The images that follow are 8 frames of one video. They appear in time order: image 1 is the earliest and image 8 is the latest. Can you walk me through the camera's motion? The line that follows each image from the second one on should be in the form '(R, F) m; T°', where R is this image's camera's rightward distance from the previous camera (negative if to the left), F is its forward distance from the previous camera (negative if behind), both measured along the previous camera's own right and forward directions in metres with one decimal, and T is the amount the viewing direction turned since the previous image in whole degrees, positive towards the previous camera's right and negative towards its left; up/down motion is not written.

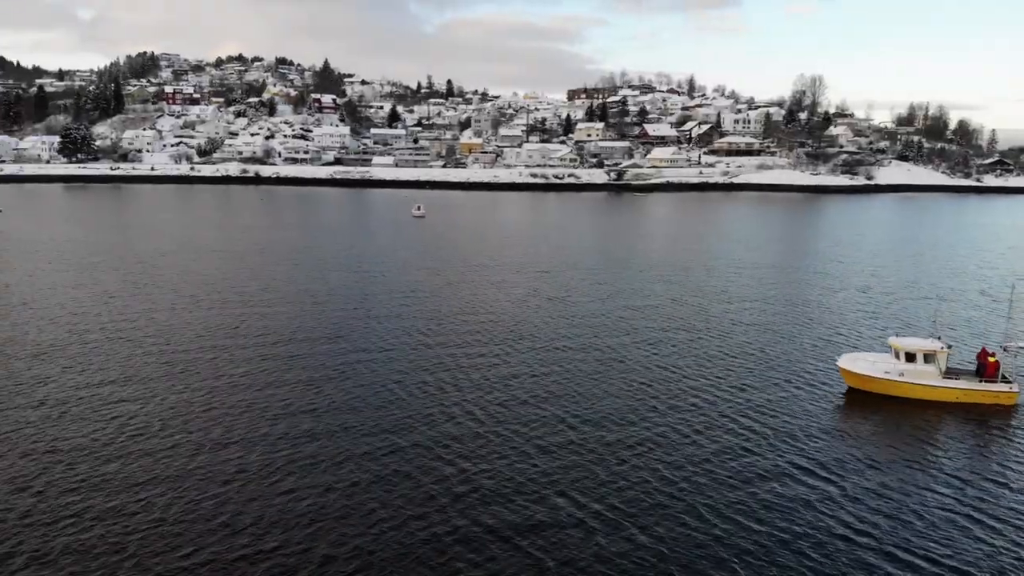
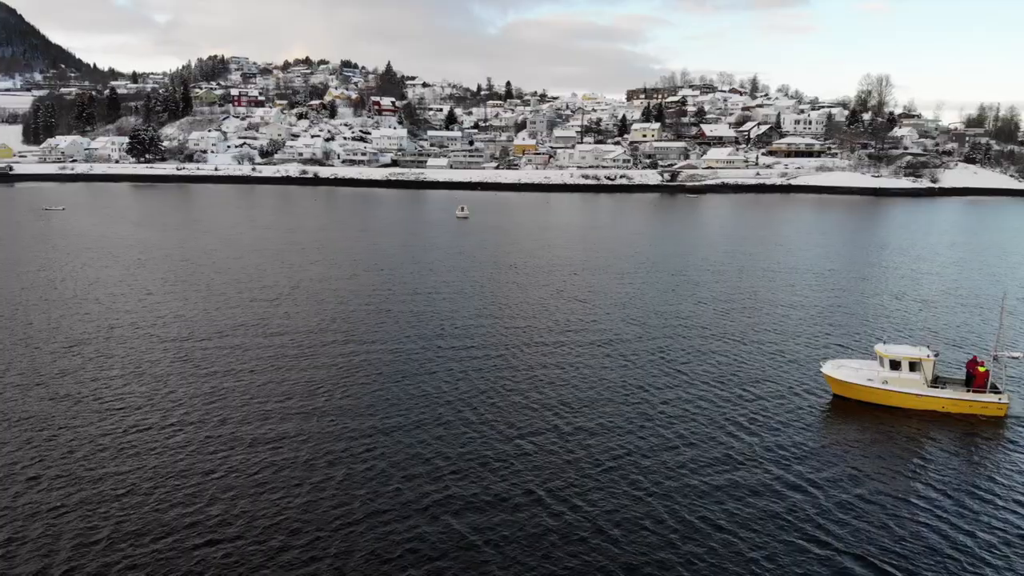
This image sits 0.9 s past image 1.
(+1.3, -0.1) m; -4°
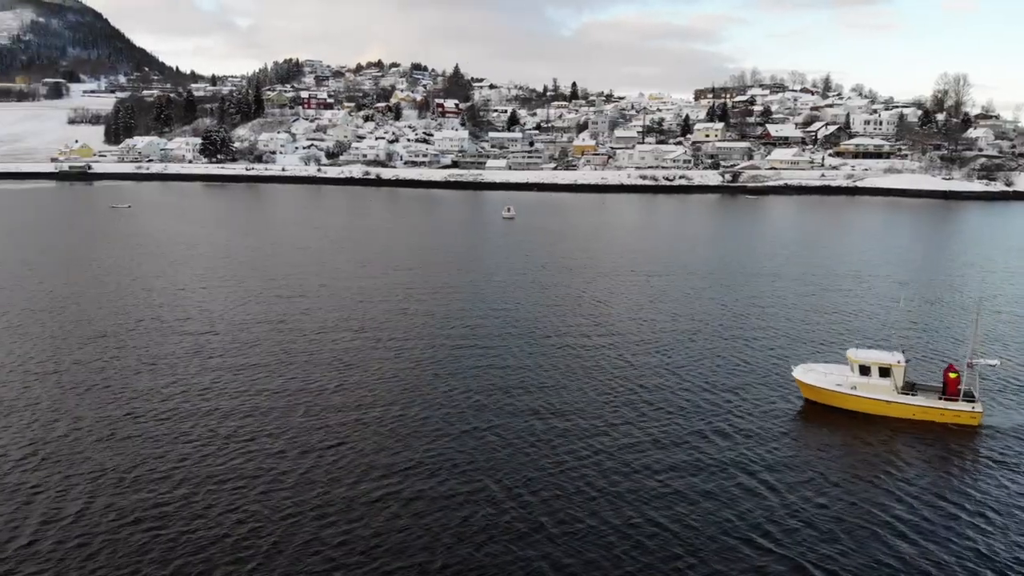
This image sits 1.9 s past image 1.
(+1.6, -0.1) m; -4°
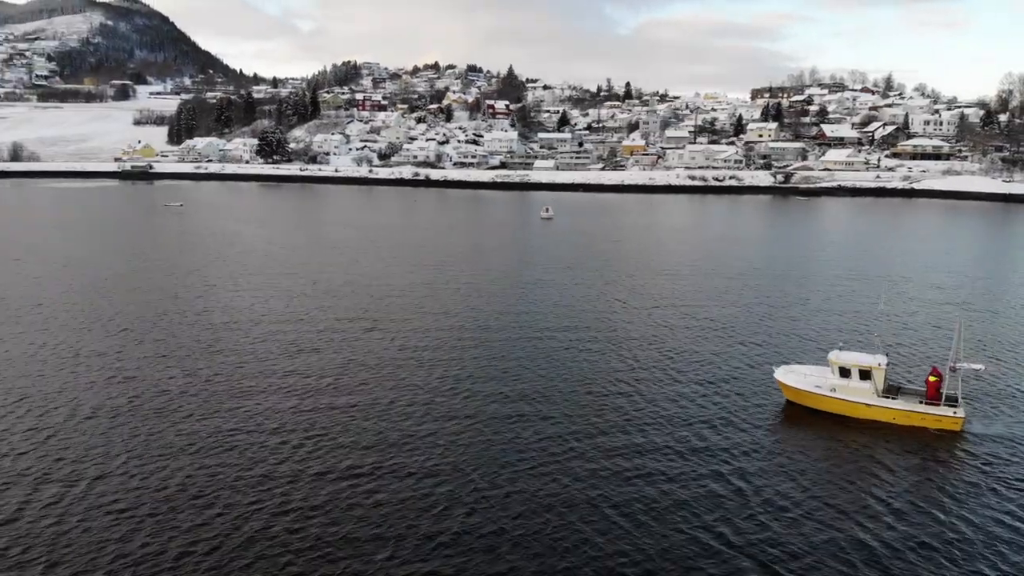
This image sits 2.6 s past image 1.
(+1.2, -0.1) m; -4°
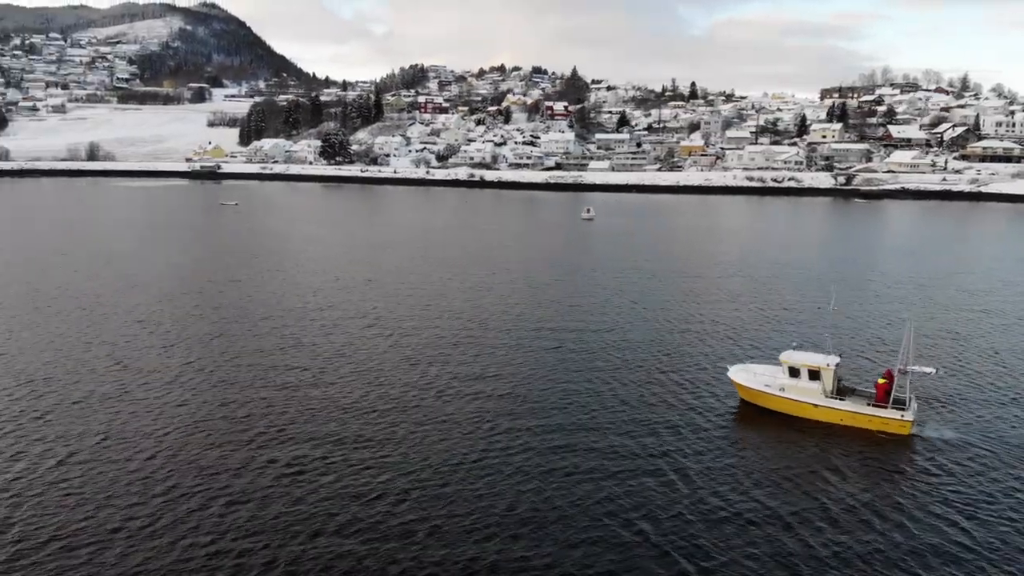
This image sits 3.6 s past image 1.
(+1.8, -0.2) m; -4°
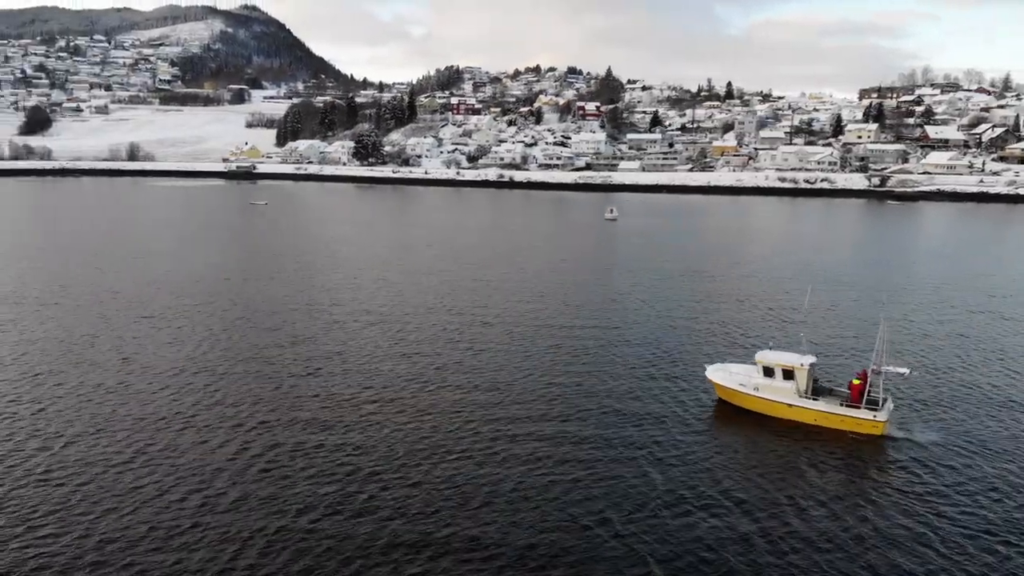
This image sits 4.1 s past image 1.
(+0.9, -0.2) m; -2°
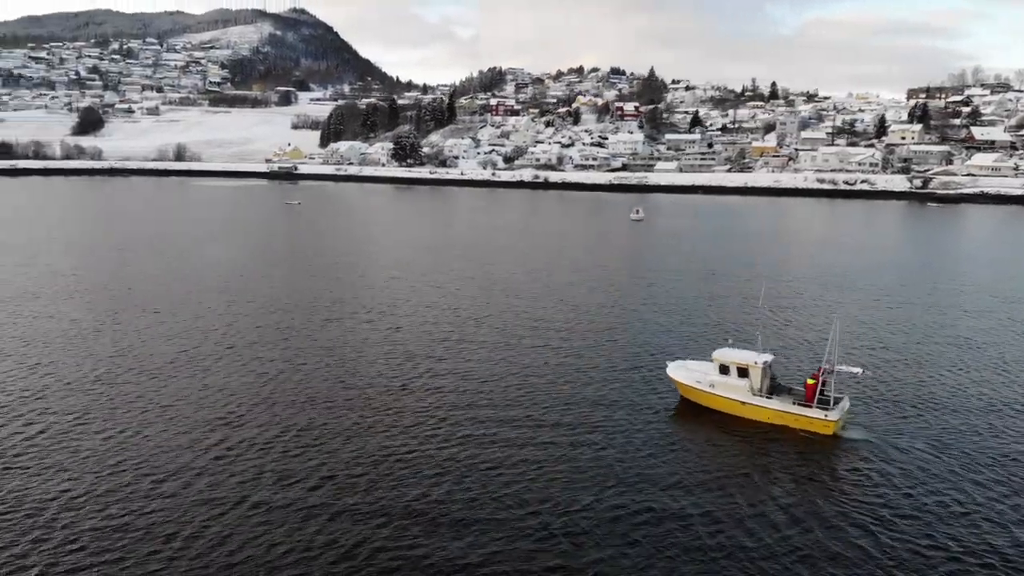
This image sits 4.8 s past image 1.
(+1.3, -0.3) m; -3°
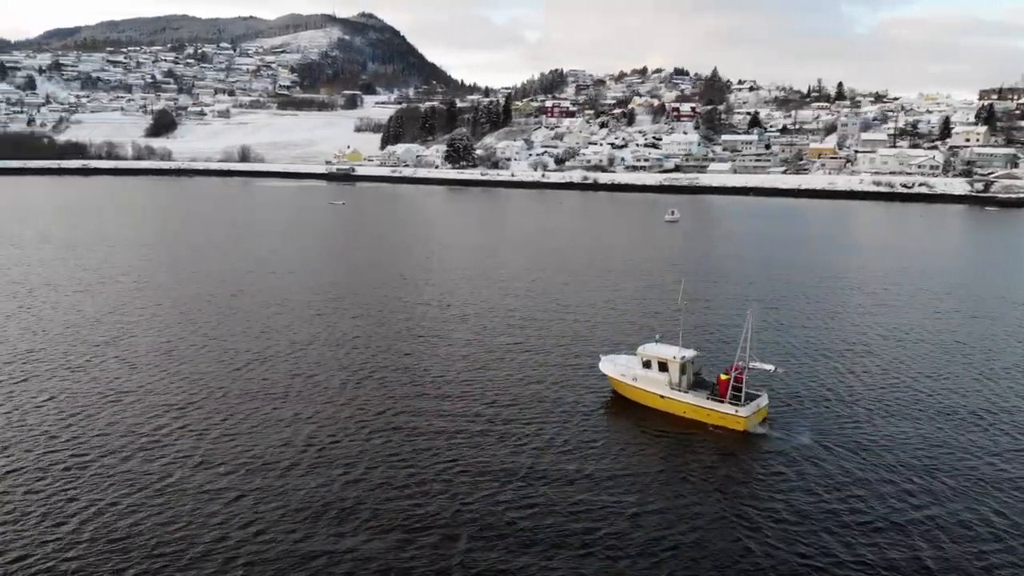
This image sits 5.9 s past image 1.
(+2.1, -0.7) m; -4°
